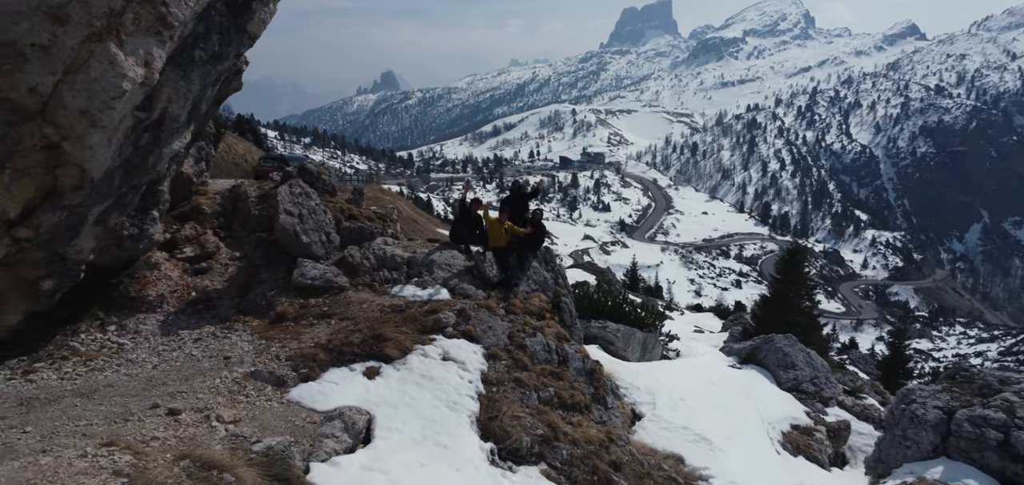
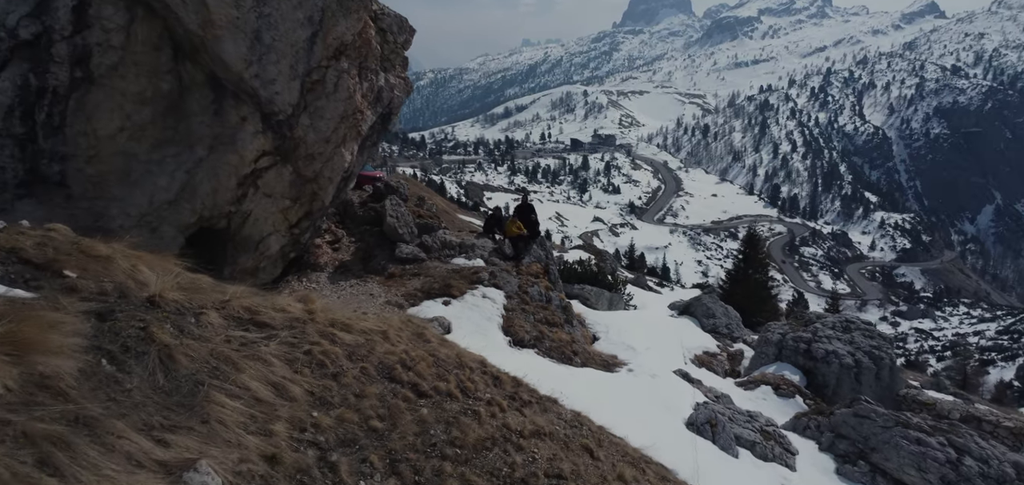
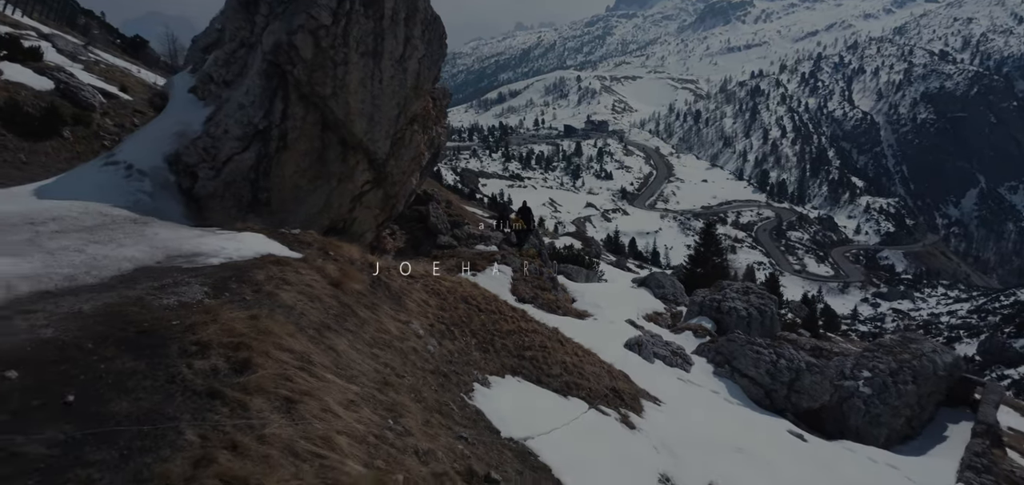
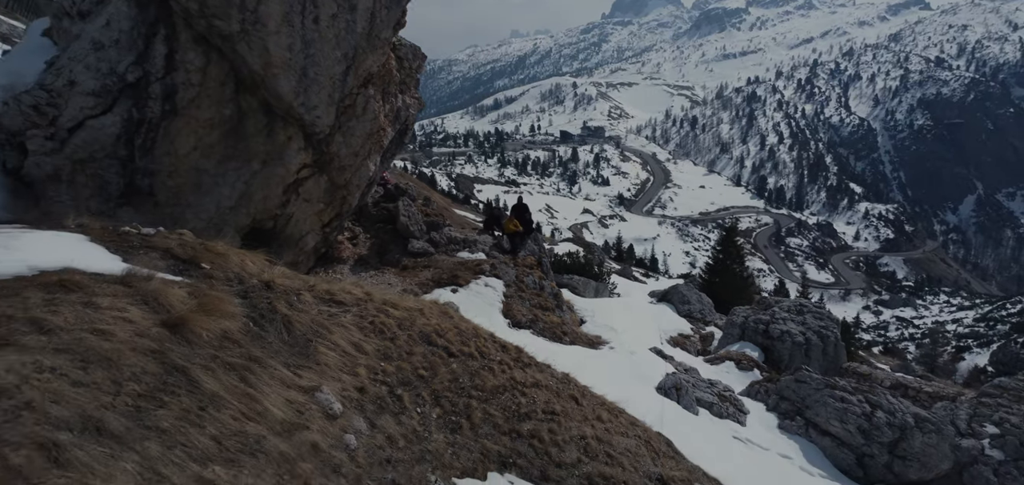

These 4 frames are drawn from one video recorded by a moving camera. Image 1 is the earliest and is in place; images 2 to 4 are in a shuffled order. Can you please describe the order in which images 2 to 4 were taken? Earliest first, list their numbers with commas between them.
2, 4, 3
